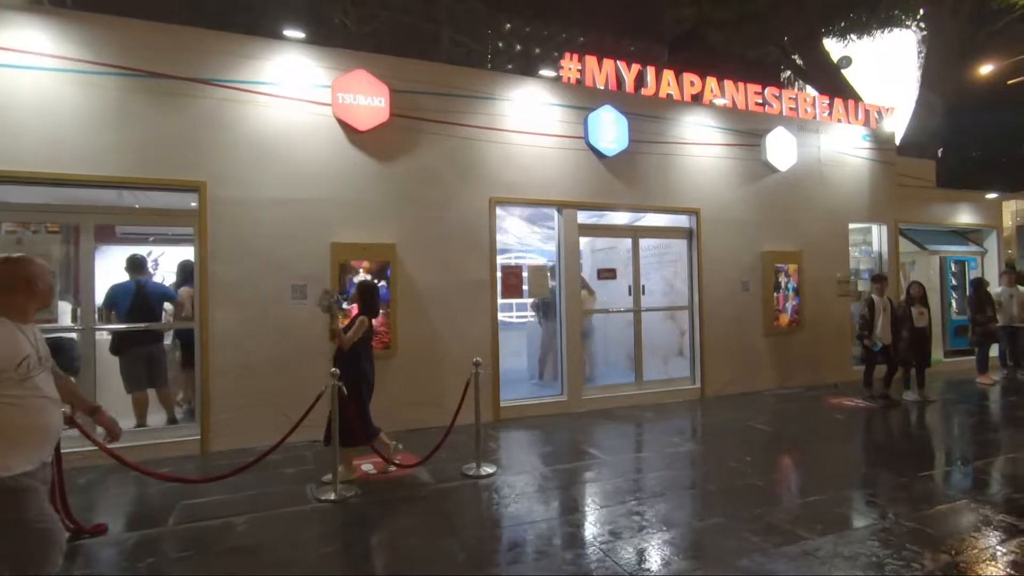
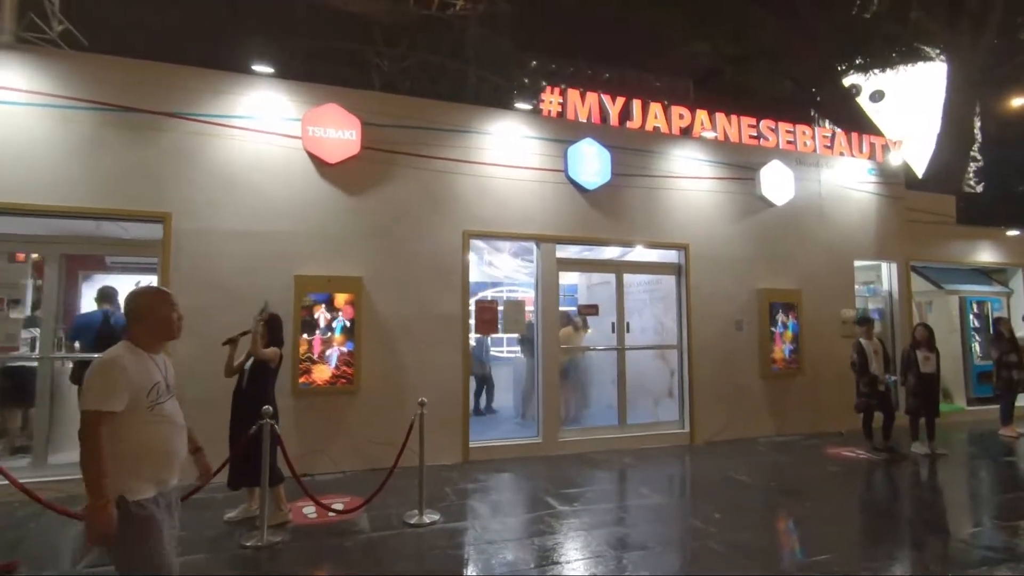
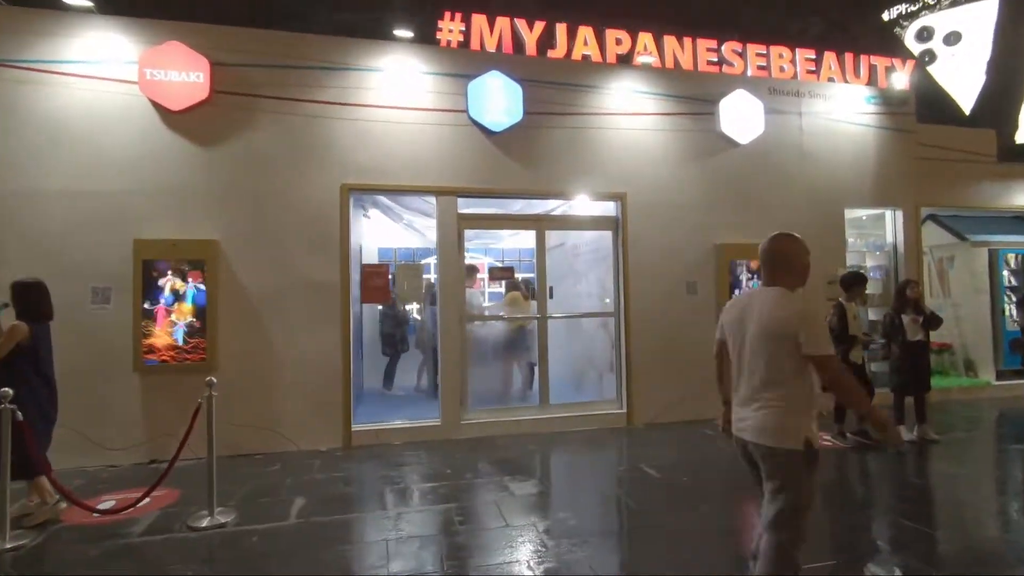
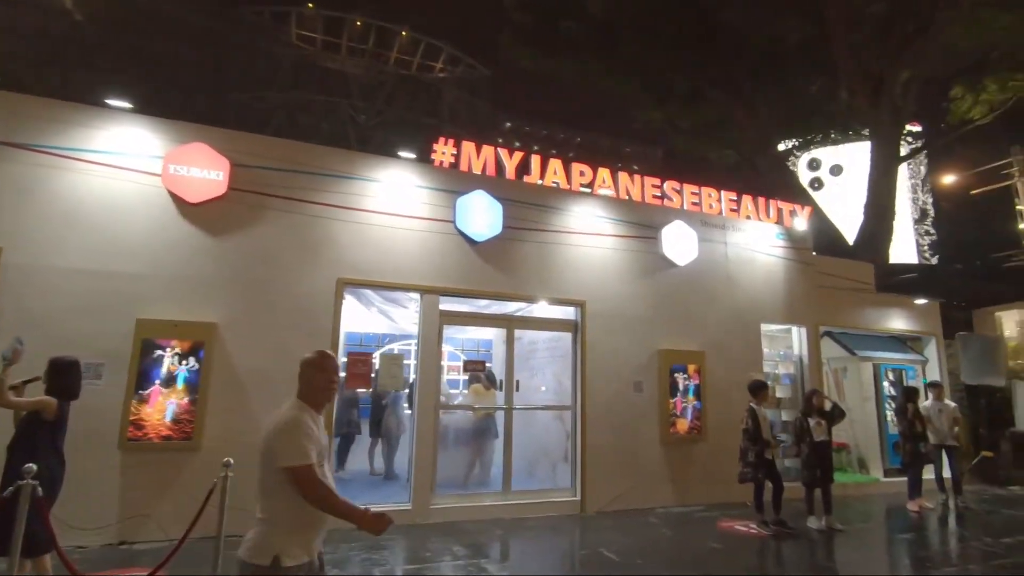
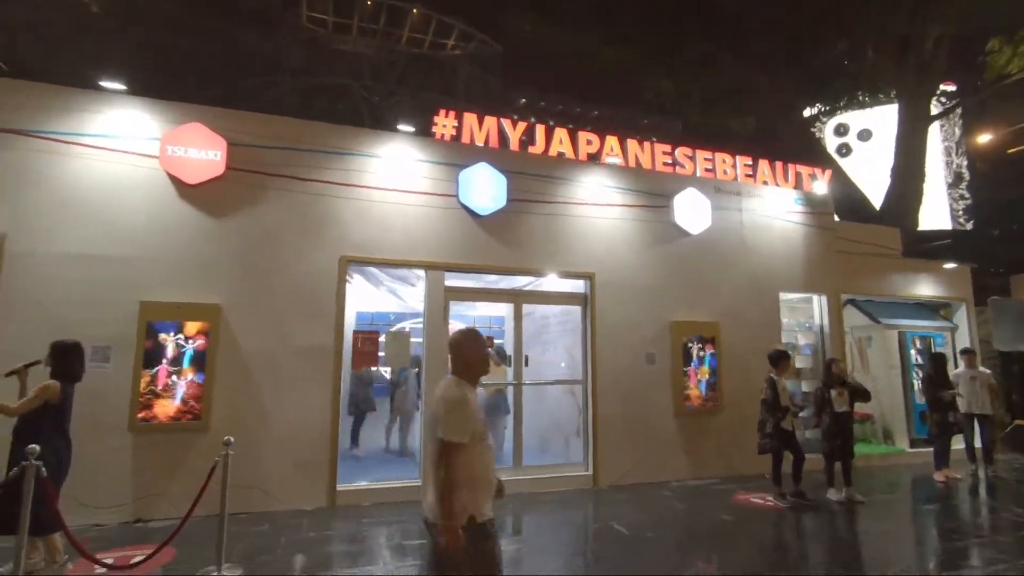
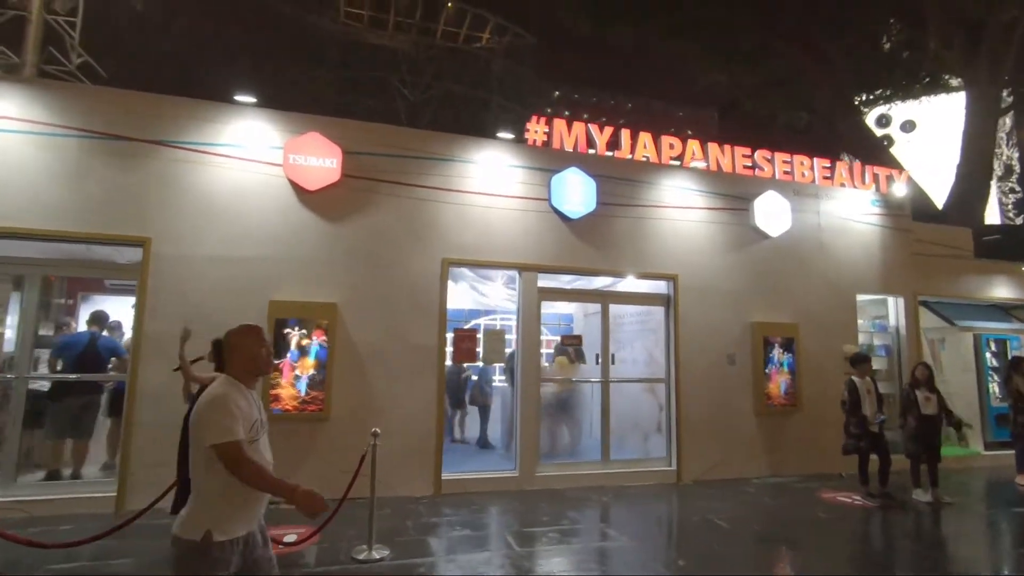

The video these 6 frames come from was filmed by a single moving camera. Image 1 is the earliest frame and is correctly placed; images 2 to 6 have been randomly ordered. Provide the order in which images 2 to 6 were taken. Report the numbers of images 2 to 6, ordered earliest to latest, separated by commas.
2, 6, 4, 5, 3
